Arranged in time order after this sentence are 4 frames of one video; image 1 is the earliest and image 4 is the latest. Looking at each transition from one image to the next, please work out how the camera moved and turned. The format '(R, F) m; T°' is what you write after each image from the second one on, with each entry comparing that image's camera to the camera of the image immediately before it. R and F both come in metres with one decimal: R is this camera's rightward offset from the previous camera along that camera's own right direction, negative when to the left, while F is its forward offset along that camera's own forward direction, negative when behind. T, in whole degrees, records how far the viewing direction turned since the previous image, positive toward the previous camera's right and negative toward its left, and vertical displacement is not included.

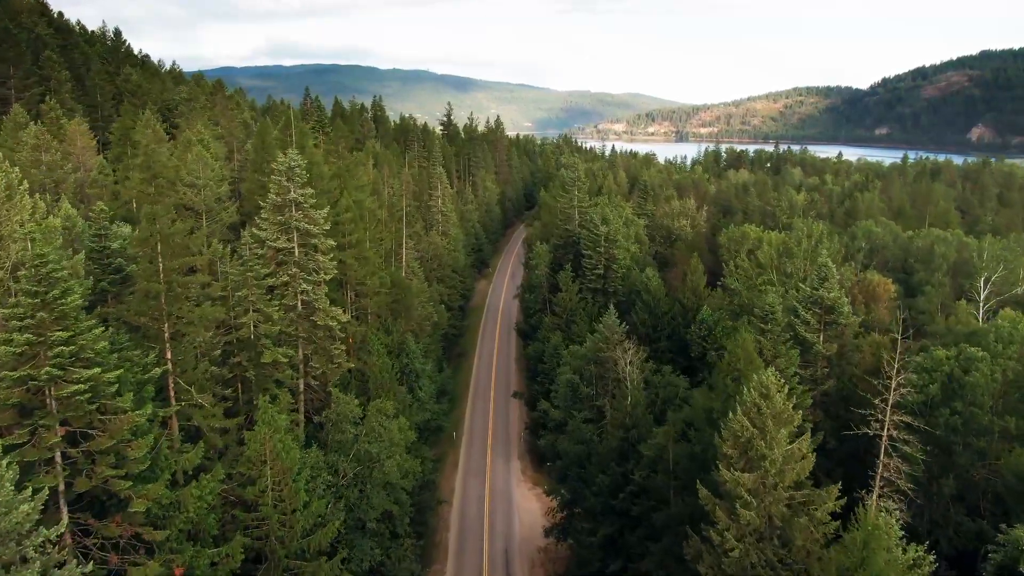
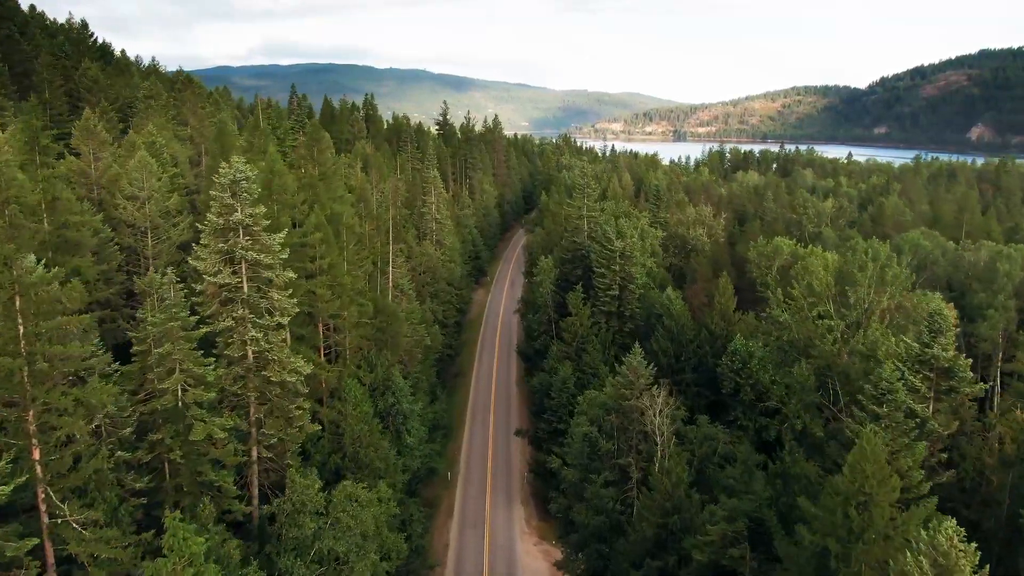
(-0.4, +7.7) m; 0°
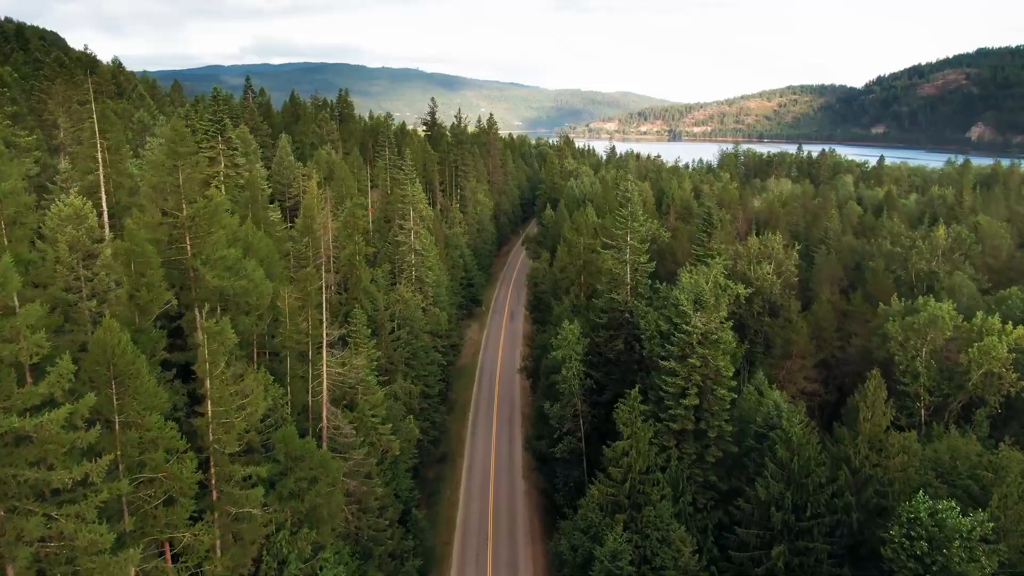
(-1.0, +20.8) m; +1°
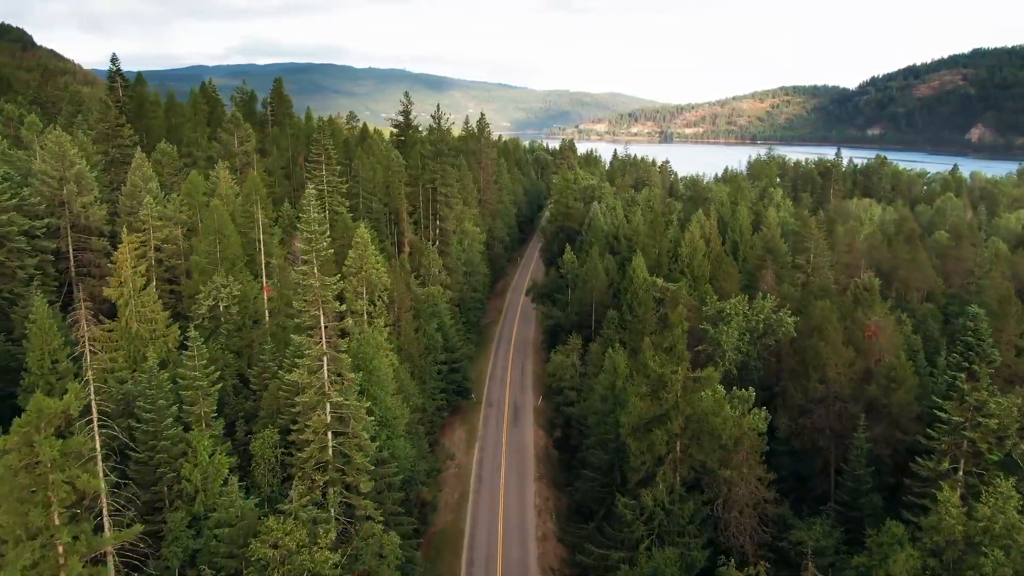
(-1.6, +35.0) m; +1°
